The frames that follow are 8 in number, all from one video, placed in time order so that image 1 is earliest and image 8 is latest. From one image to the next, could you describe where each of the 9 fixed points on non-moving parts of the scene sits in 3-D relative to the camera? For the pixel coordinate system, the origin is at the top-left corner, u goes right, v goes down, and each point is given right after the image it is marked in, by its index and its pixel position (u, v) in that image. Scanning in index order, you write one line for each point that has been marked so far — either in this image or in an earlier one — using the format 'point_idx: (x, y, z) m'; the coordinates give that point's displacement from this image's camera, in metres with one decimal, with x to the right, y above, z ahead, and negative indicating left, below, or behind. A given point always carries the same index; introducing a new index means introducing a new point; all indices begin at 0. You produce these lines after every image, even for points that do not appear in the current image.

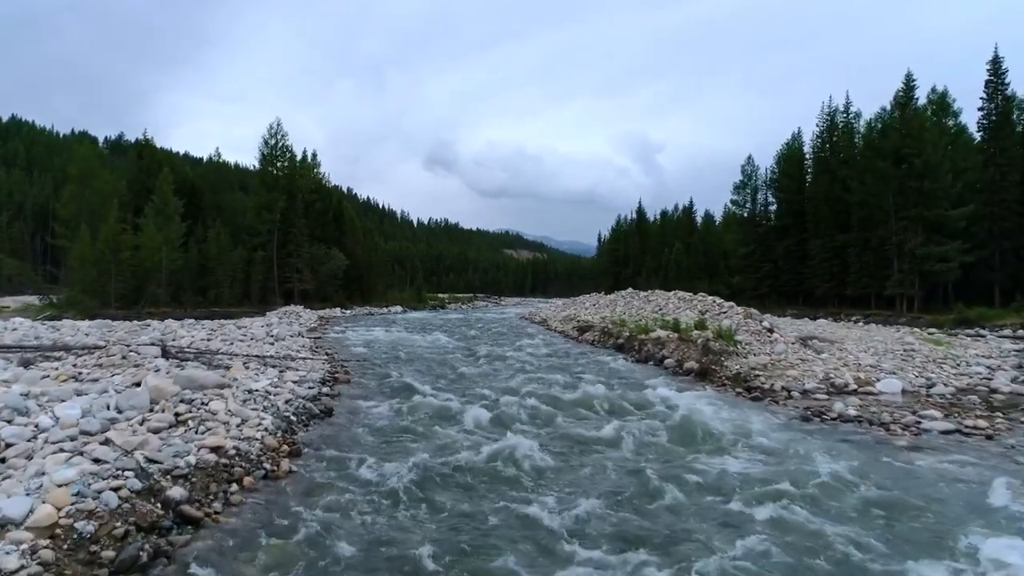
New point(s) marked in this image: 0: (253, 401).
0: (-4.1, -1.8, +9.0) m
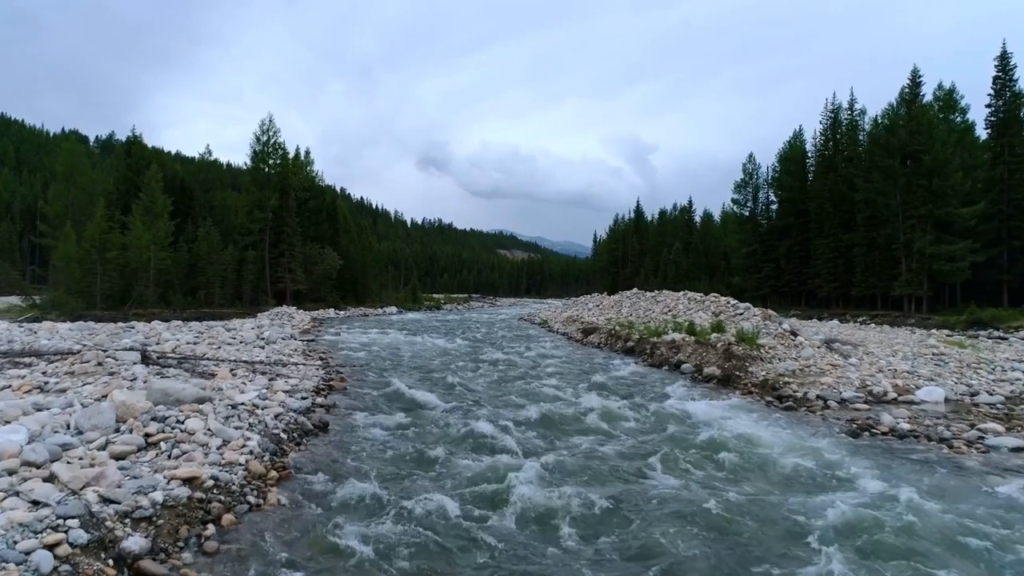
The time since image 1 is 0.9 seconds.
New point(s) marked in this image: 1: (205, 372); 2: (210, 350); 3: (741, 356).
0: (-3.8, -1.8, +7.9) m
1: (-6.9, -1.9, +12.8) m
2: (-8.9, -1.8, +16.9) m
3: (+5.7, -1.7, +14.3) m
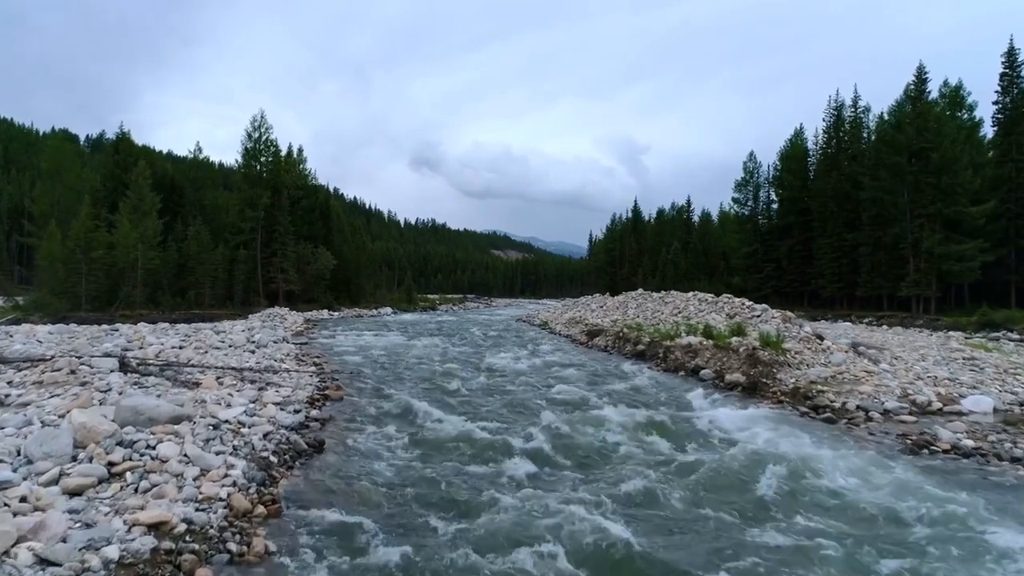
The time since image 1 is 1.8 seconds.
0: (-3.5, -1.8, +6.8) m
1: (-6.6, -1.9, +11.7) m
2: (-8.7, -1.9, +15.8) m
3: (+5.9, -1.7, +13.3) m
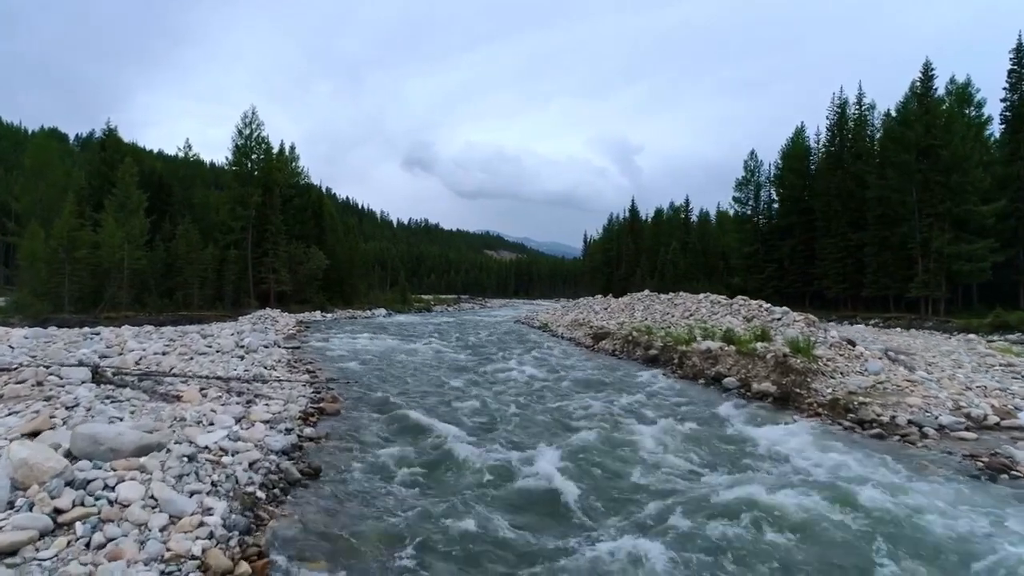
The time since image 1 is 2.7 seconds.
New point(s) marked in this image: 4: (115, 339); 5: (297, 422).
0: (-3.2, -1.8, +5.7) m
1: (-6.4, -2.0, +10.6) m
2: (-8.5, -1.9, +14.7) m
3: (+6.2, -1.8, +12.3) m
4: (-13.4, -1.7, +19.4) m
5: (-3.5, -2.2, +9.3) m
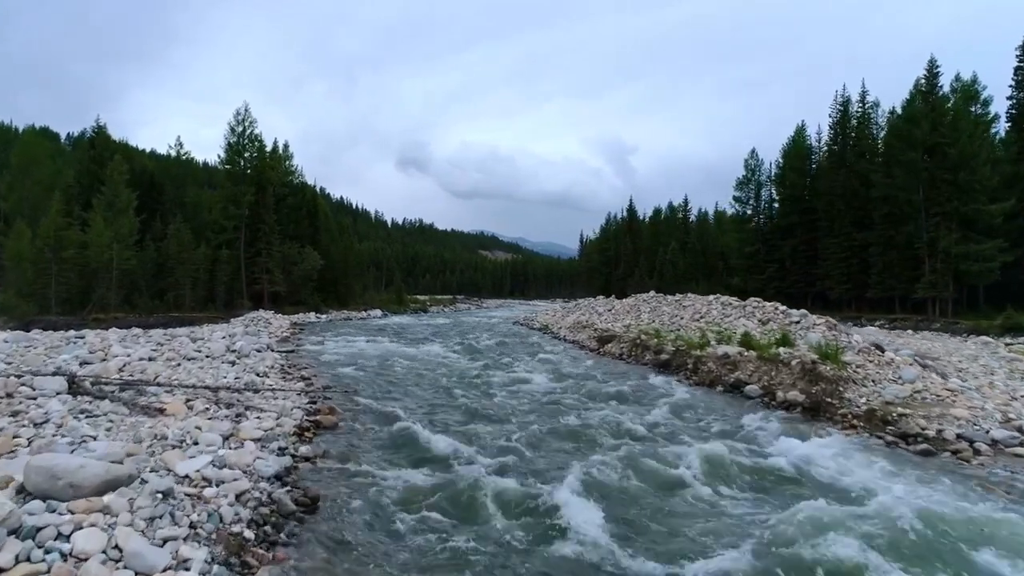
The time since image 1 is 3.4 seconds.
0: (-2.9, -1.9, +4.9) m
1: (-6.1, -2.0, +9.7) m
2: (-8.3, -2.0, +13.7) m
3: (+6.4, -1.8, +11.5) m
4: (-13.3, -1.8, +18.4) m
5: (-3.3, -2.2, +8.4) m
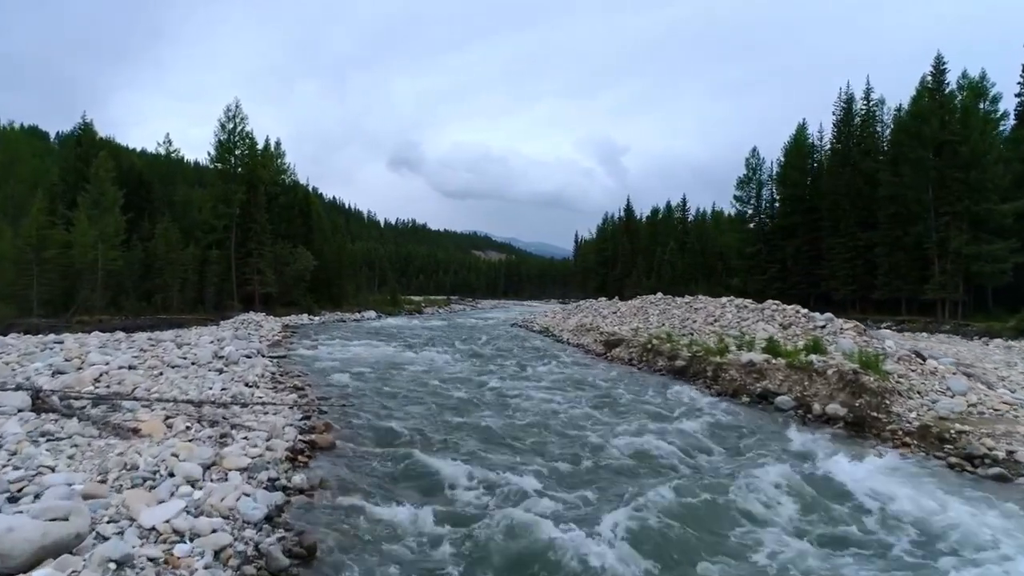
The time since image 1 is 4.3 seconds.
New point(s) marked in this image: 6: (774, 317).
0: (-2.6, -2.0, +3.8) m
1: (-5.8, -2.1, +8.6) m
2: (-8.1, -2.0, +12.6) m
3: (+6.7, -1.9, +10.6) m
4: (-13.1, -1.9, +17.2) m
5: (-2.9, -2.3, +7.4) m
6: (+8.0, -0.9, +17.4) m
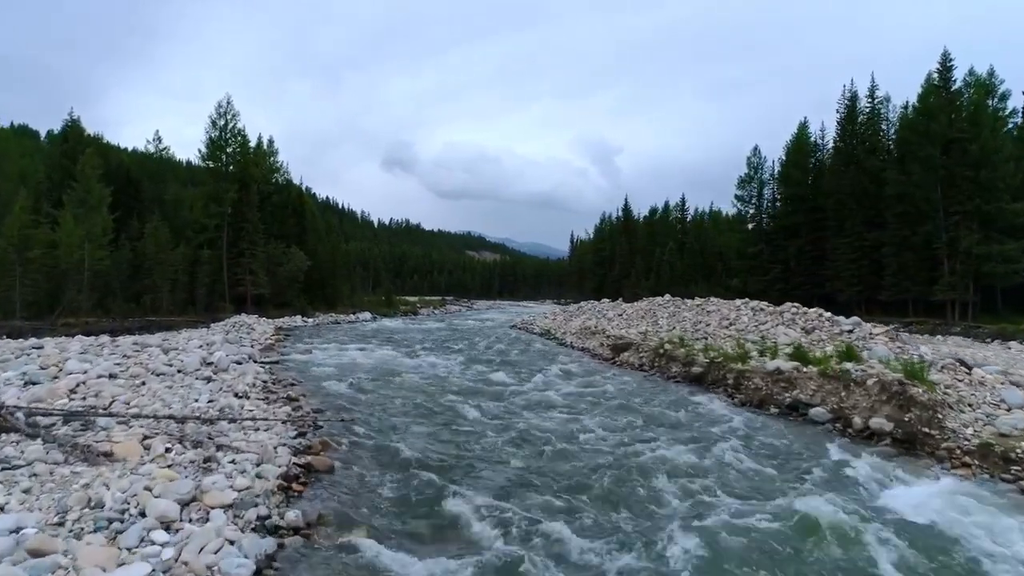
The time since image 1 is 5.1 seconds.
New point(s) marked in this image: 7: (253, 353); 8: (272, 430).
0: (-2.2, -2.0, +2.8) m
1: (-5.5, -2.2, +7.6) m
2: (-7.8, -2.1, +11.6) m
3: (+6.9, -1.9, +9.7) m
4: (-12.9, -1.9, +16.2) m
5: (-2.6, -2.4, +6.4) m
6: (+8.2, -0.9, +16.5) m
7: (-8.8, -2.2, +19.4) m
8: (-3.9, -2.3, +9.3) m
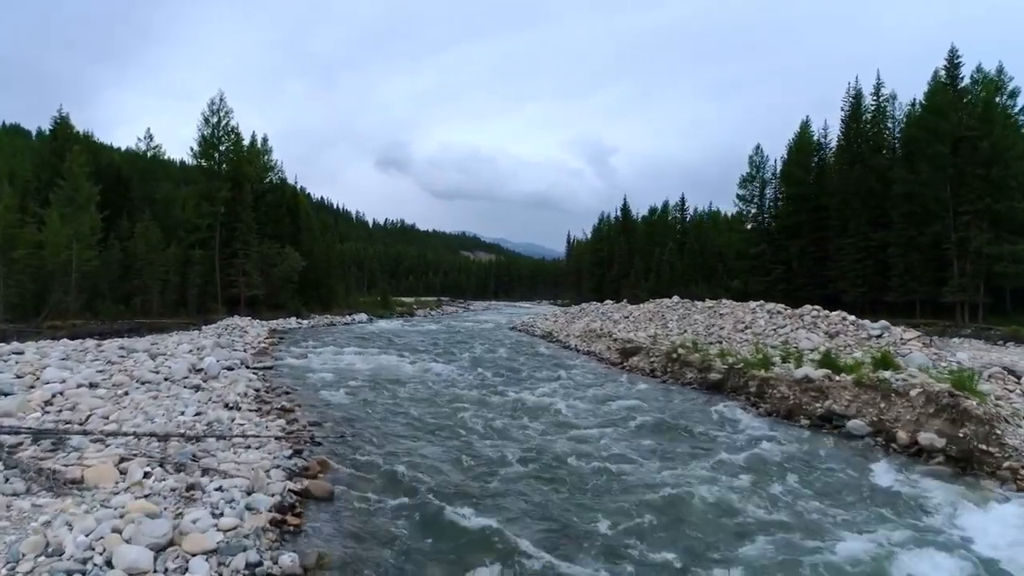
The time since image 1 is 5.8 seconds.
0: (-1.9, -2.1, +1.9) m
1: (-5.3, -2.2, +6.7) m
2: (-7.6, -2.2, +10.7) m
3: (+7.2, -2.0, +8.9) m
4: (-12.7, -2.0, +15.2) m
5: (-2.4, -2.4, +5.5) m
6: (+8.4, -1.0, +15.7) m
7: (-8.6, -2.3, +18.5) m
8: (-3.6, -2.4, +8.4) m
